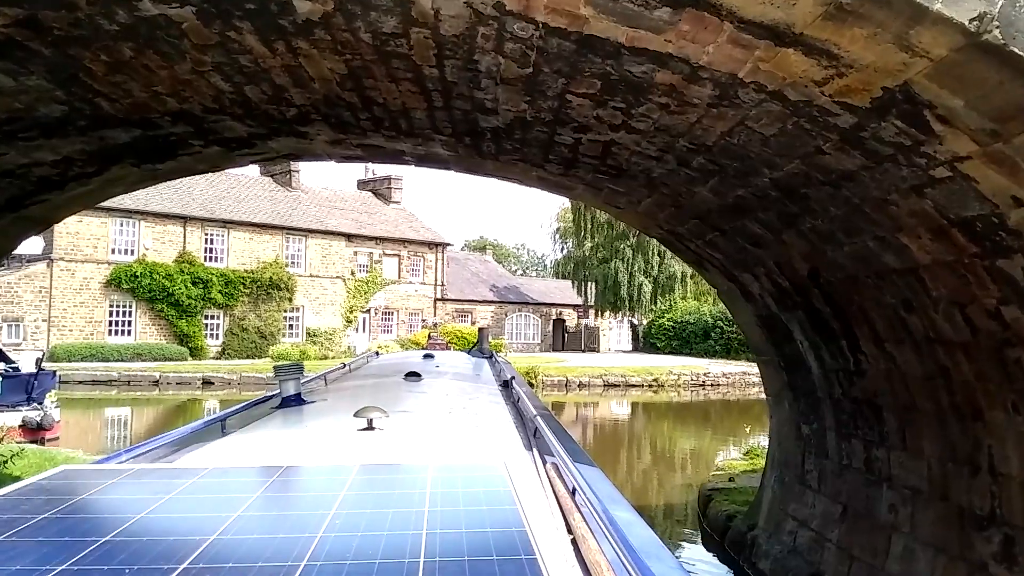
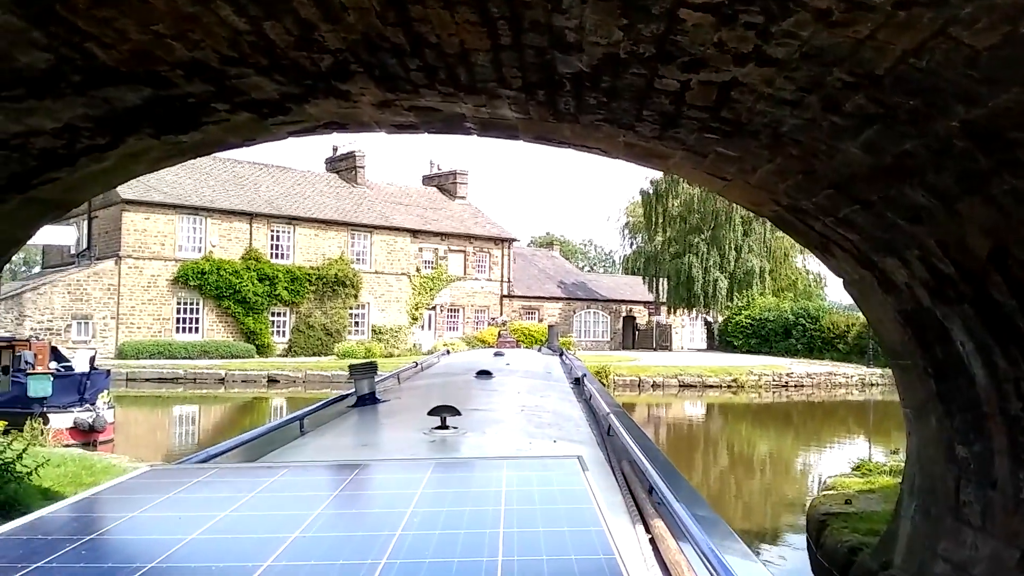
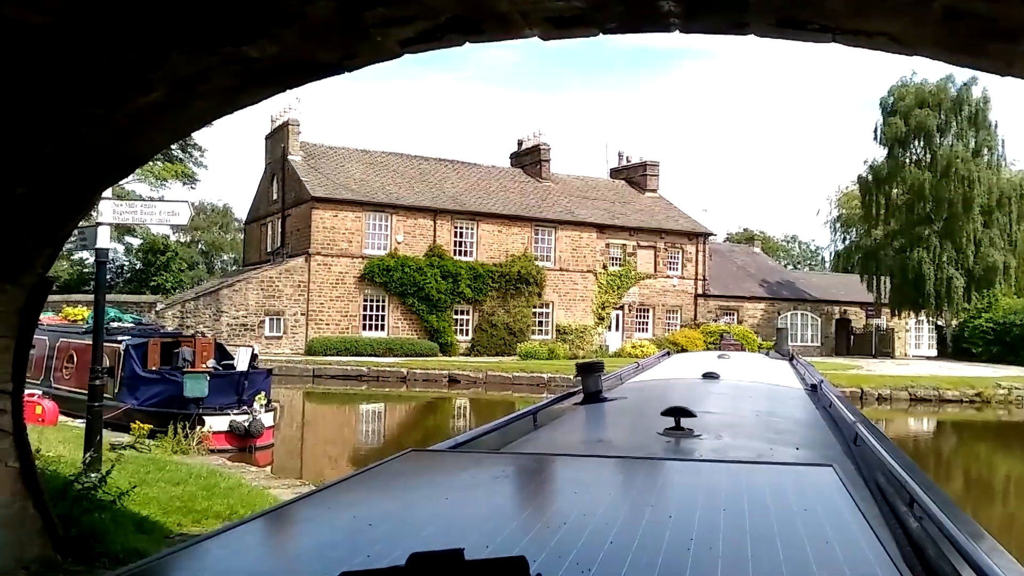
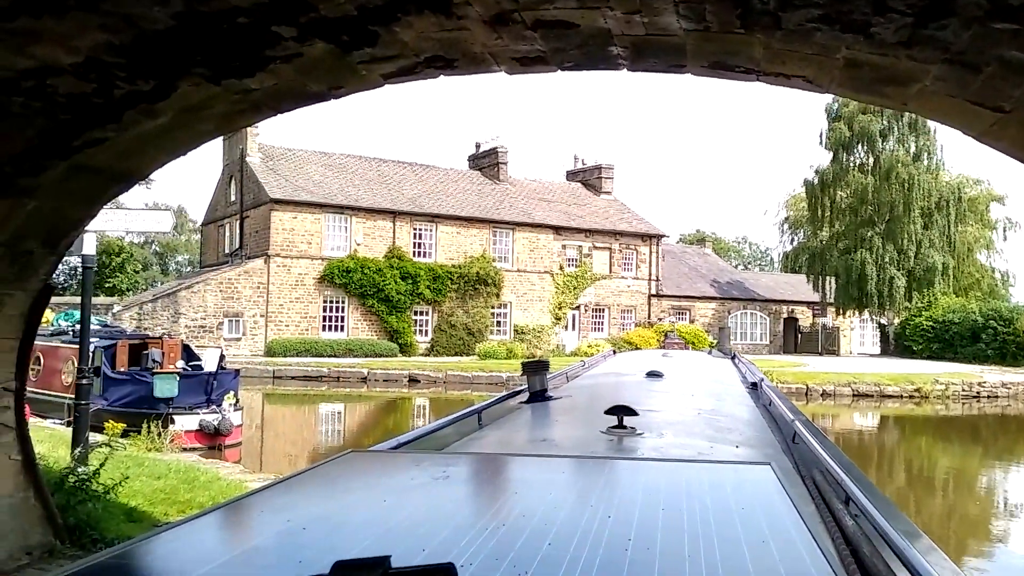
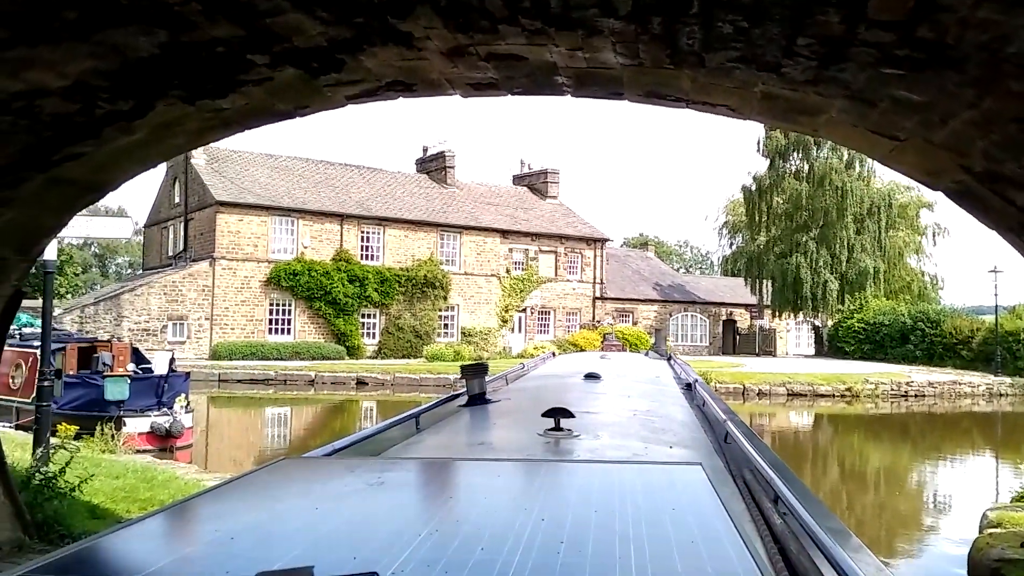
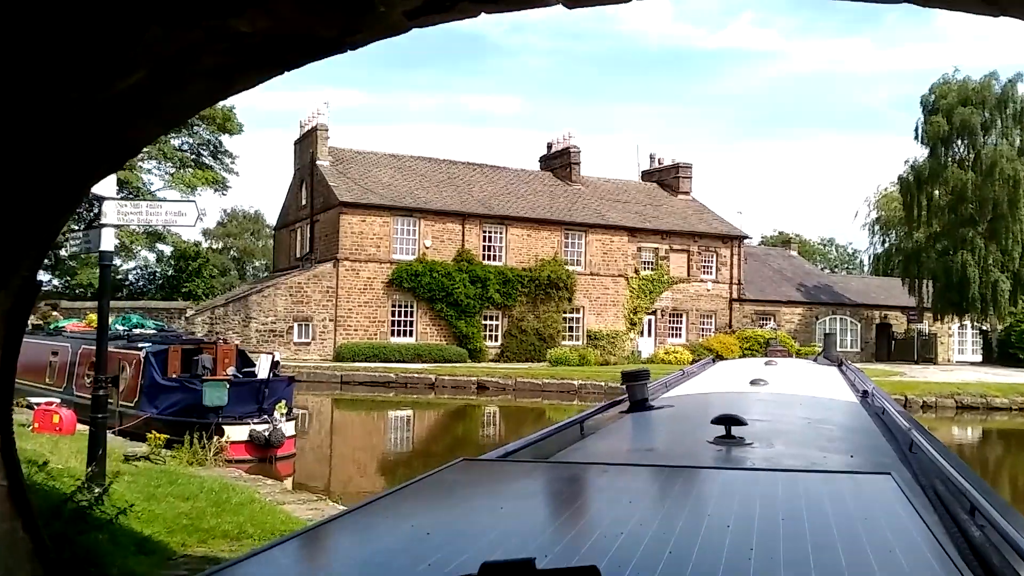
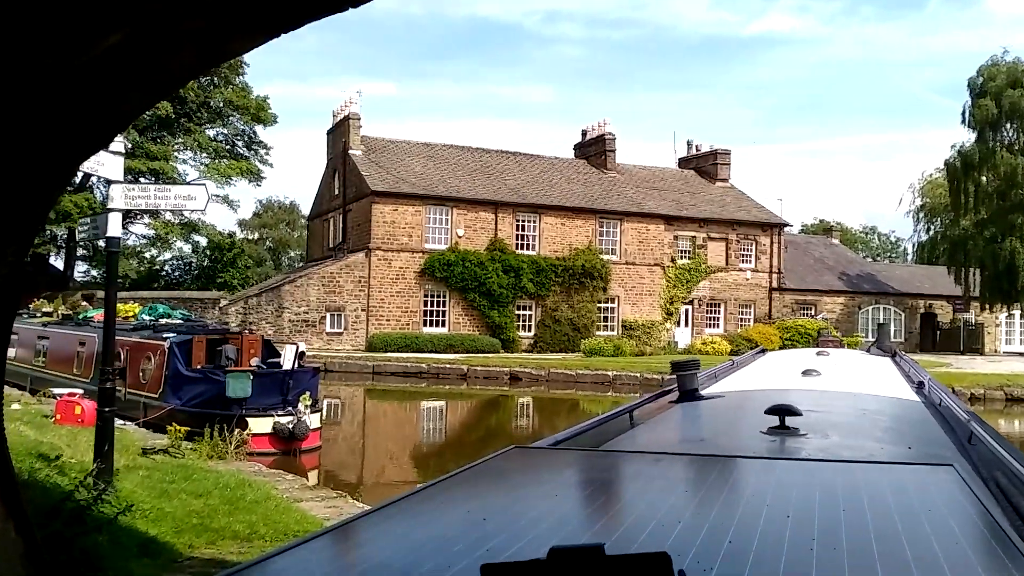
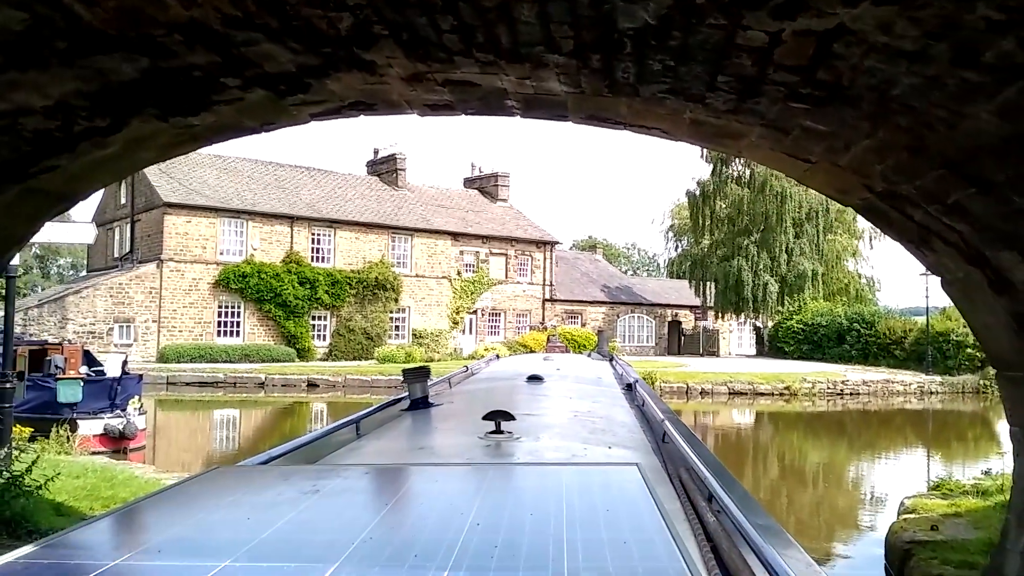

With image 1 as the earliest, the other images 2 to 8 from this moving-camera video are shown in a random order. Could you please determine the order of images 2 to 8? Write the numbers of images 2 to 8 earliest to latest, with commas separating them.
2, 8, 5, 4, 3, 6, 7
